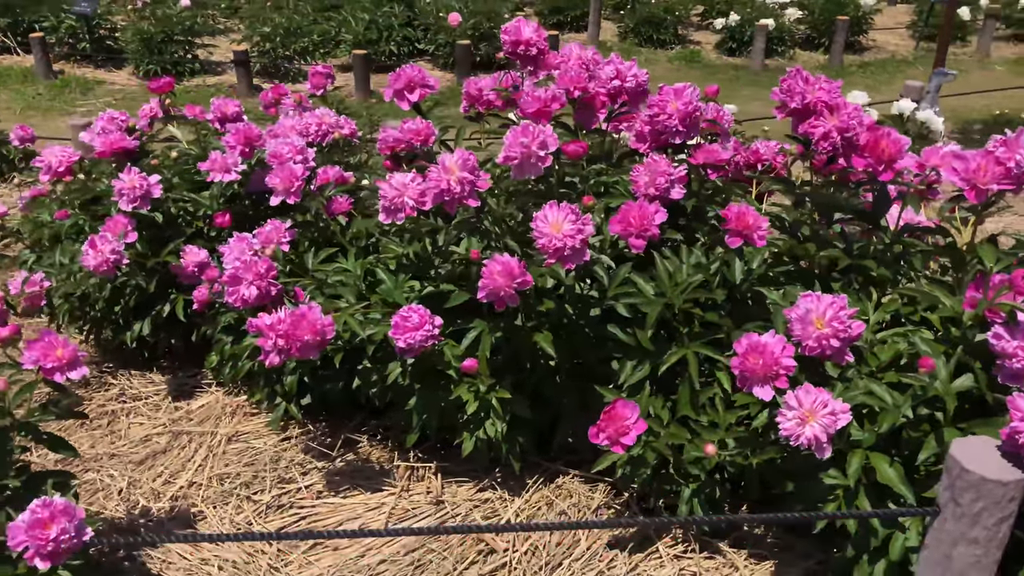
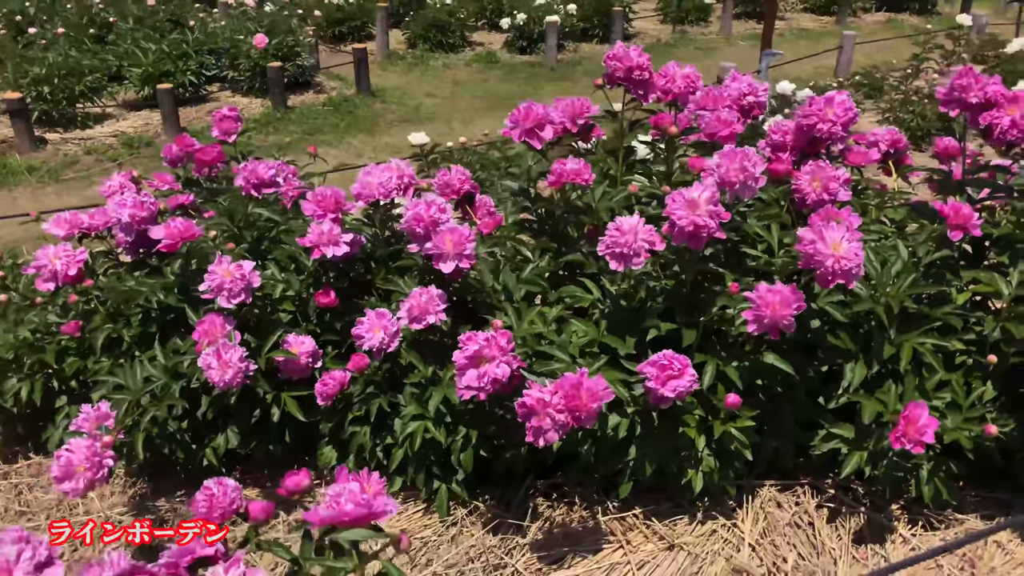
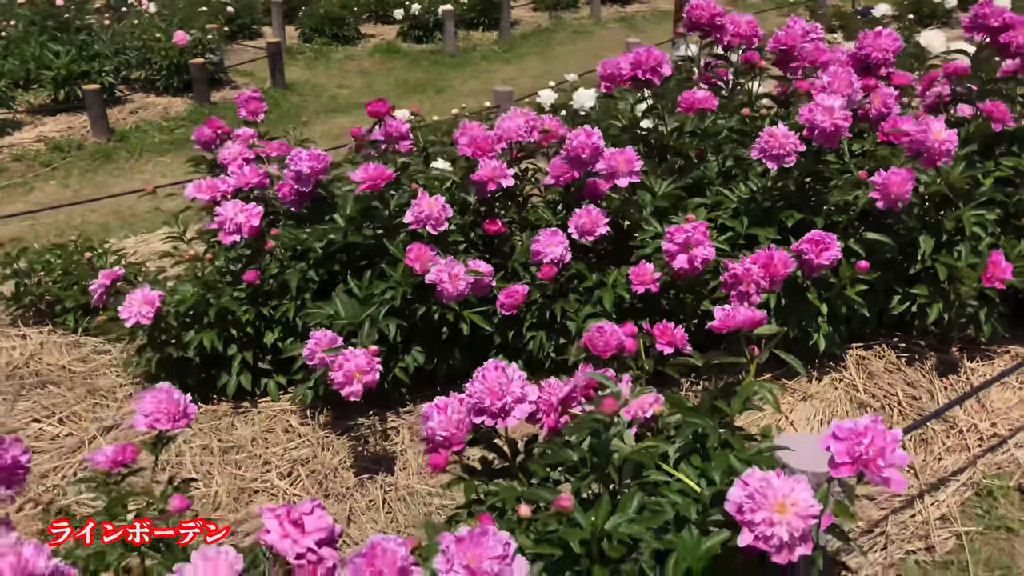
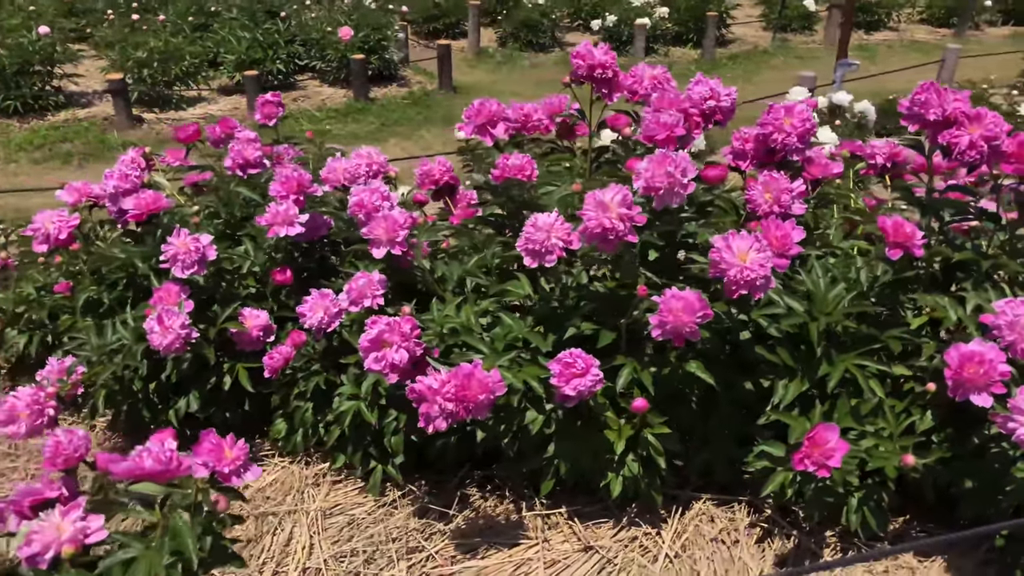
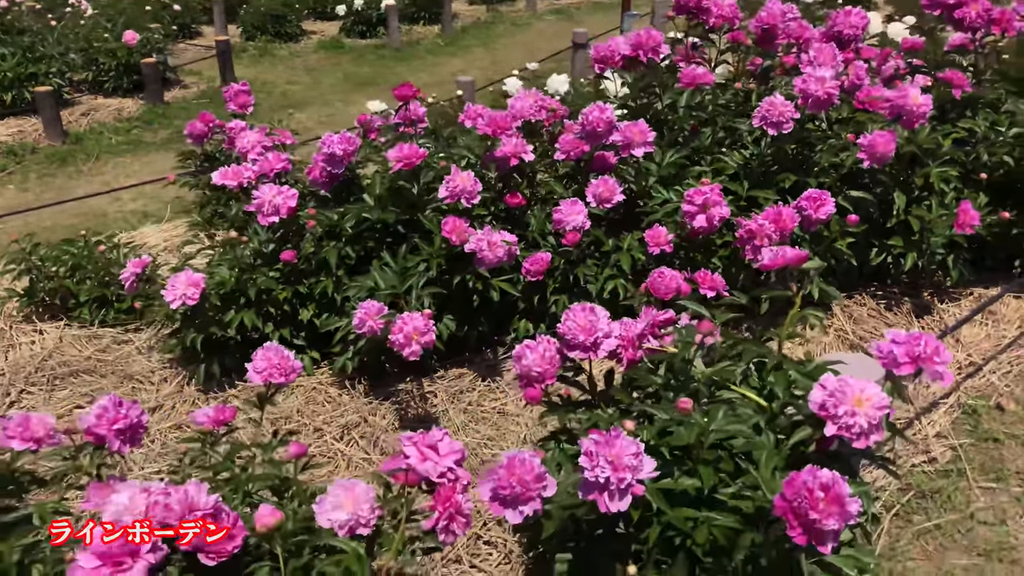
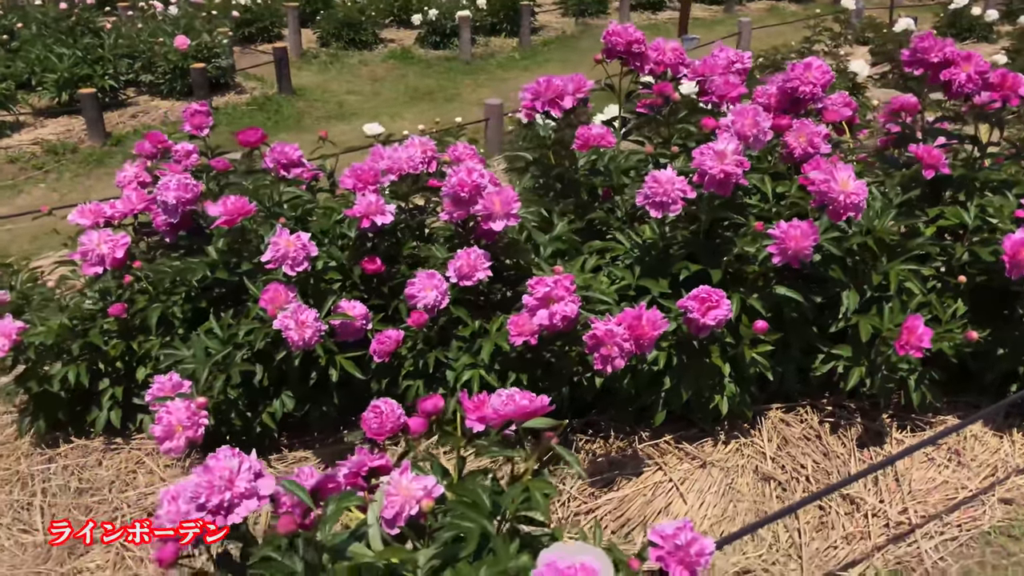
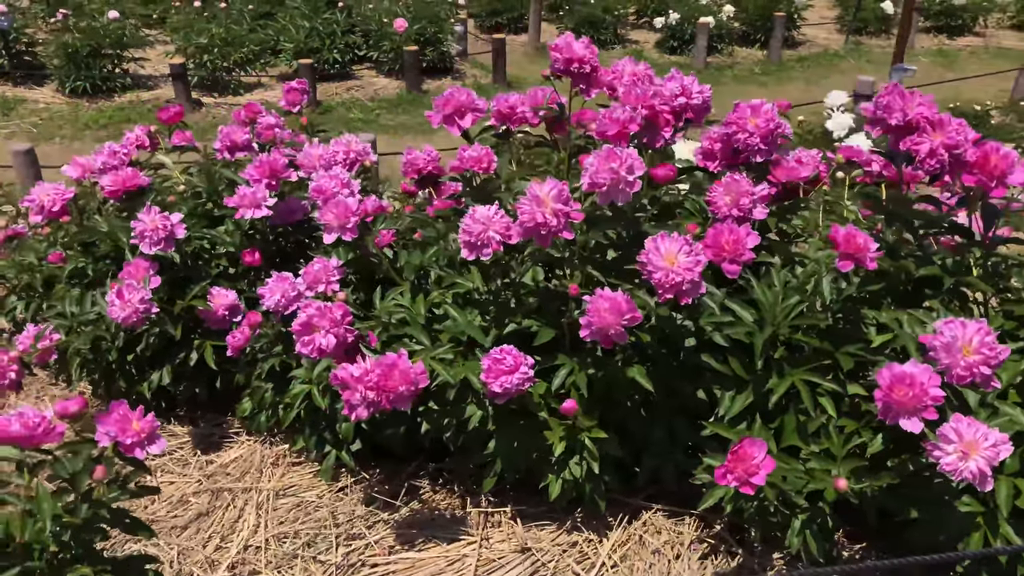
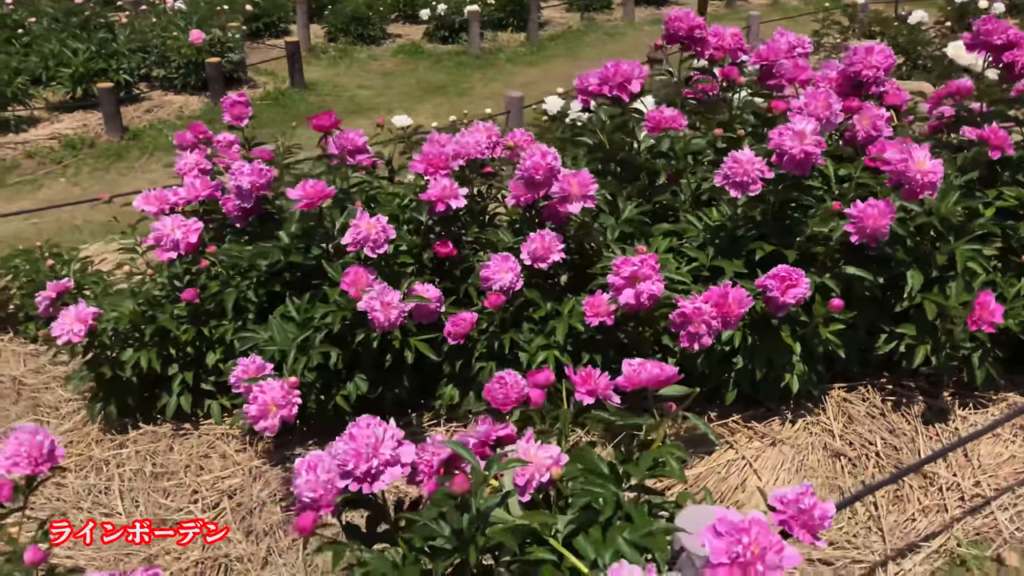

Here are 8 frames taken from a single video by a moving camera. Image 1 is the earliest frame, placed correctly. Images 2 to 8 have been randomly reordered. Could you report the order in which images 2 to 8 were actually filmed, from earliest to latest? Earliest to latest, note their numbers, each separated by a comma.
7, 4, 2, 6, 8, 3, 5
